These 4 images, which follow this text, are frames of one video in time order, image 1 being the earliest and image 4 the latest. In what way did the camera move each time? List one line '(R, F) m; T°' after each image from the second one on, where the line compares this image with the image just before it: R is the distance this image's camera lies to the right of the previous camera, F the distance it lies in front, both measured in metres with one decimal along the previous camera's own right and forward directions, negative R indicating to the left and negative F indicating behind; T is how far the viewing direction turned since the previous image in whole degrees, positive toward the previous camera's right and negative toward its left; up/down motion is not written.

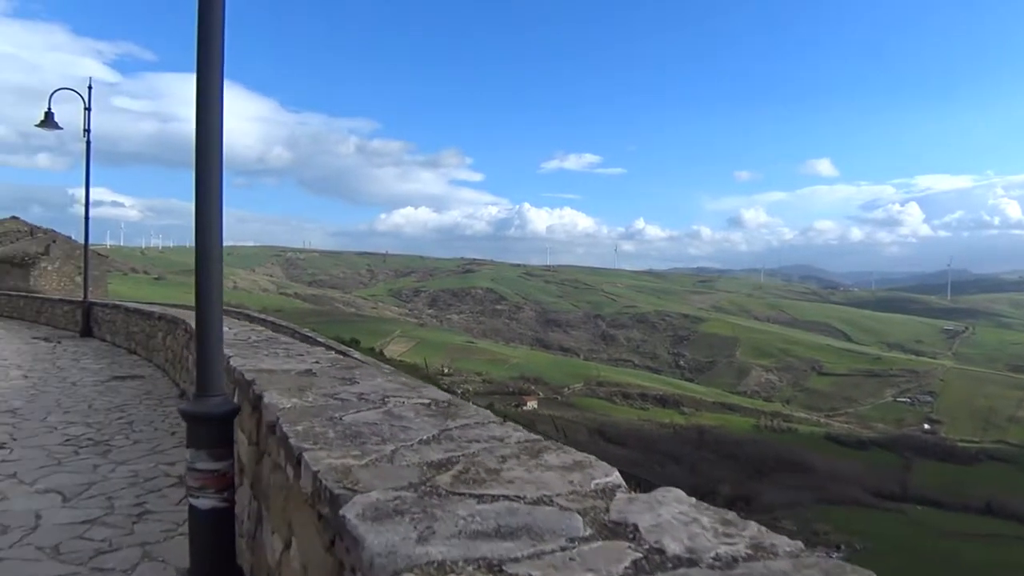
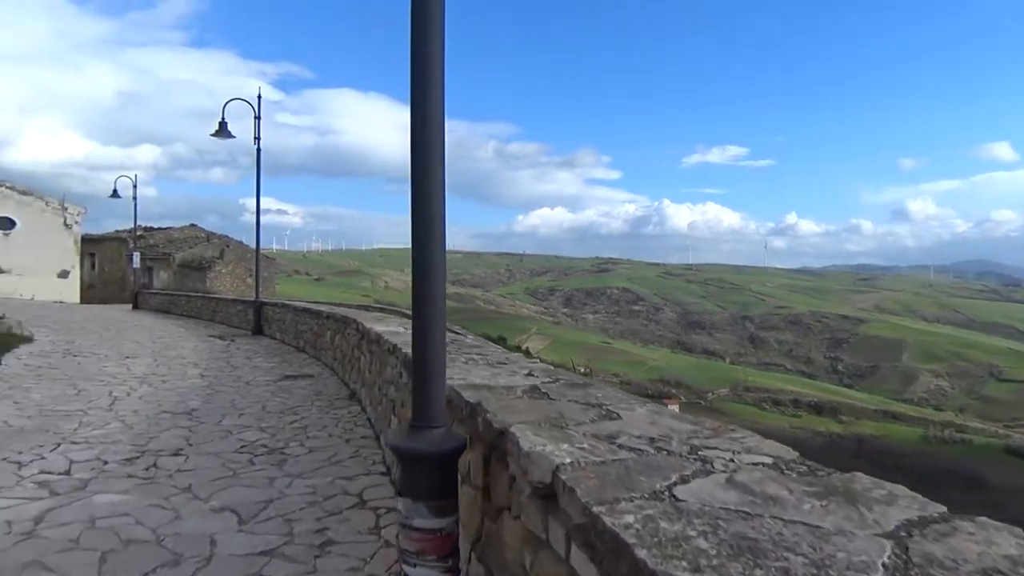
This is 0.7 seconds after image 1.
(-0.5, +0.7) m; -11°
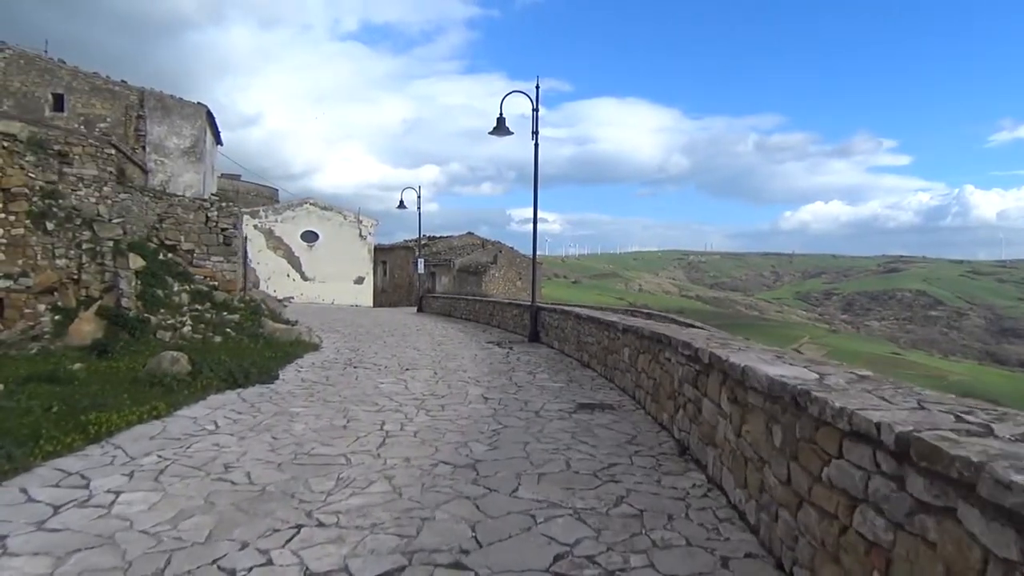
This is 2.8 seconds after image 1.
(-0.9, +2.0) m; -19°
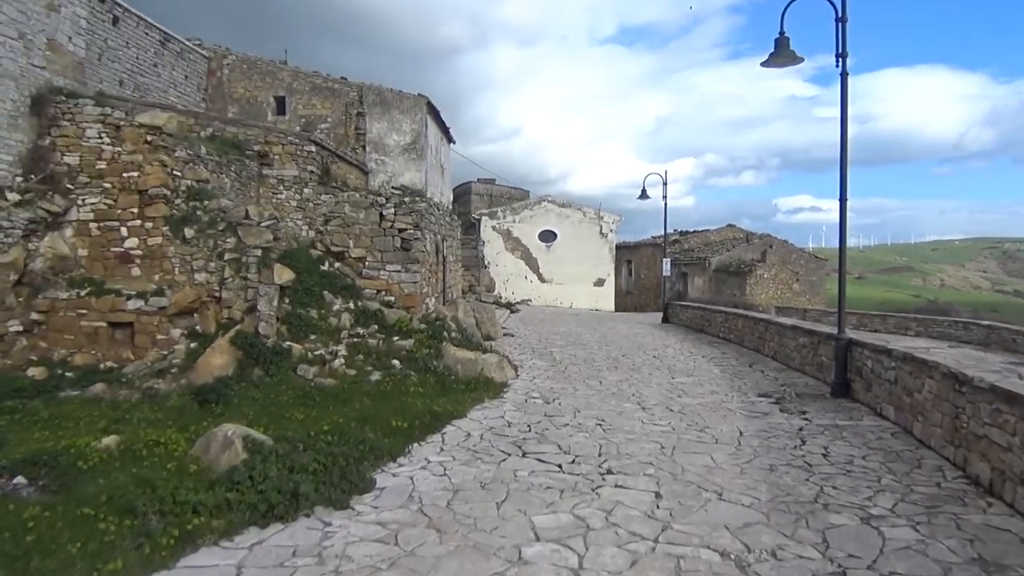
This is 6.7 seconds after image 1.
(-0.2, +3.9) m; -19°
